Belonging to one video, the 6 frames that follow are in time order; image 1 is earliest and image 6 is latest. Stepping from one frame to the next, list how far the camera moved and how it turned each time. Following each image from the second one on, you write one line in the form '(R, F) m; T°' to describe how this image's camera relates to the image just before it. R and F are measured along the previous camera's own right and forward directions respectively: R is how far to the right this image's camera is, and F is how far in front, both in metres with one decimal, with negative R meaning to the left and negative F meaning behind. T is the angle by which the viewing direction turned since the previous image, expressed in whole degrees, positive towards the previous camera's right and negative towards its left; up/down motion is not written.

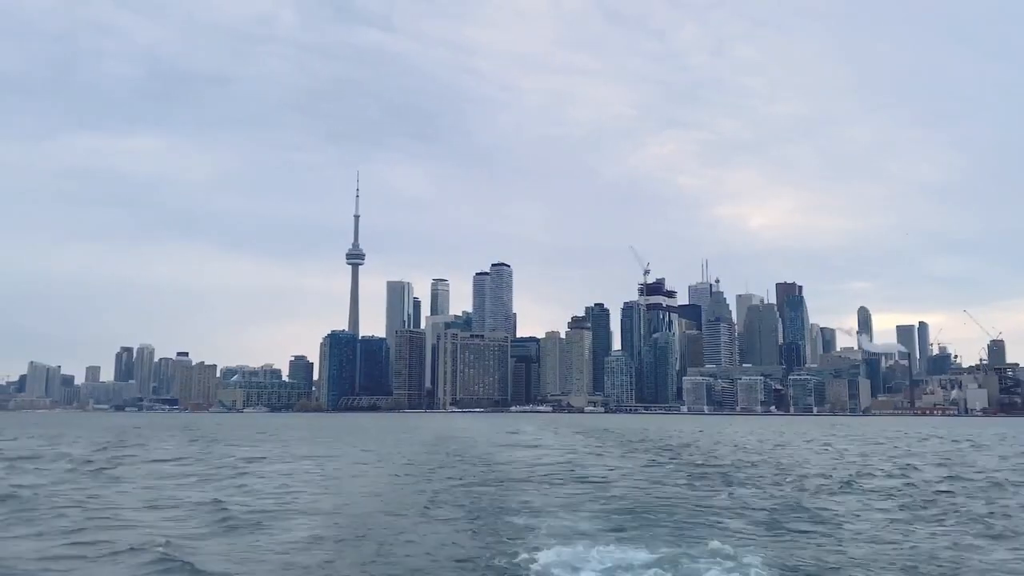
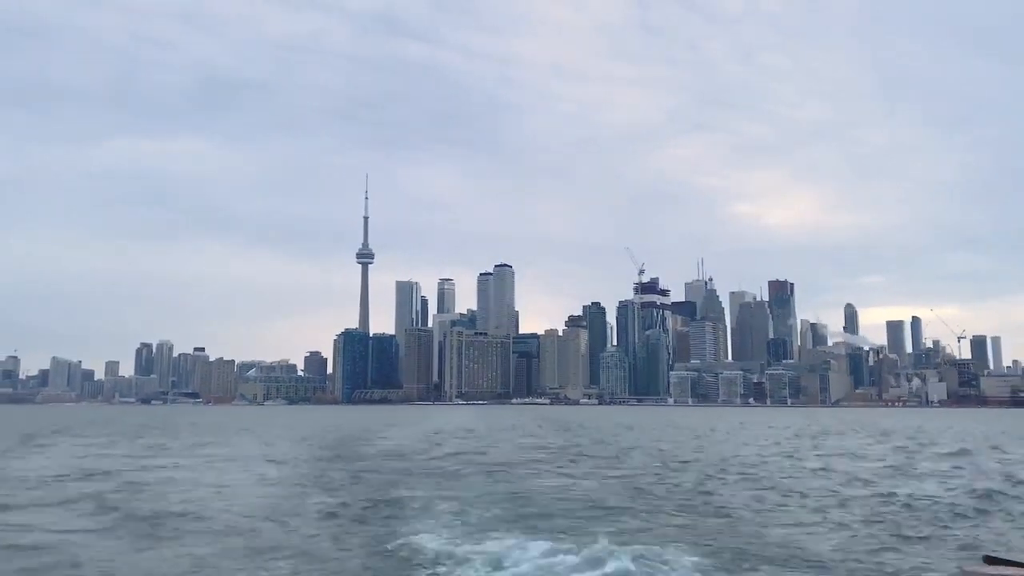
(+0.2, -3.6) m; 0°
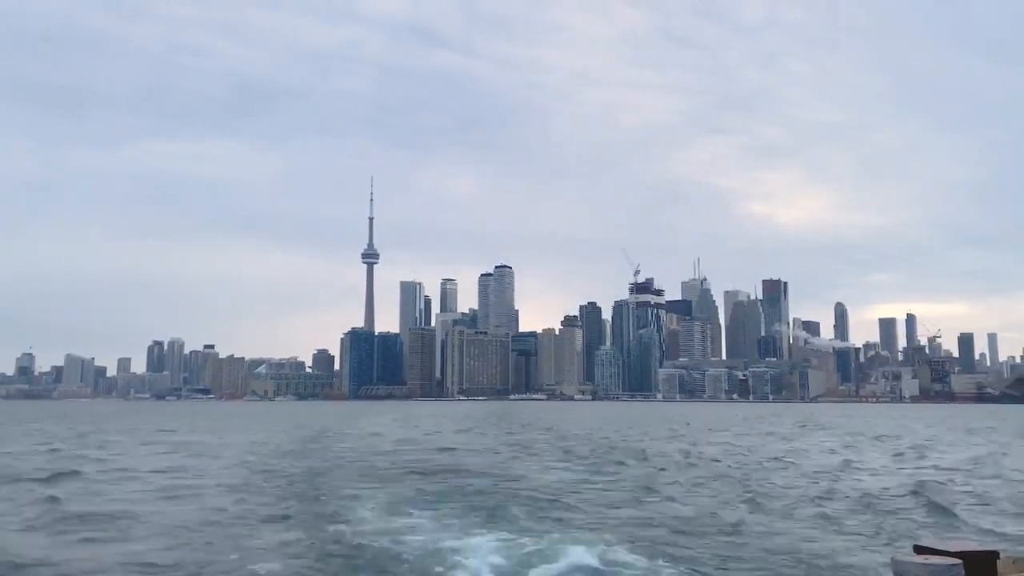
(+0.3, -2.5) m; 0°
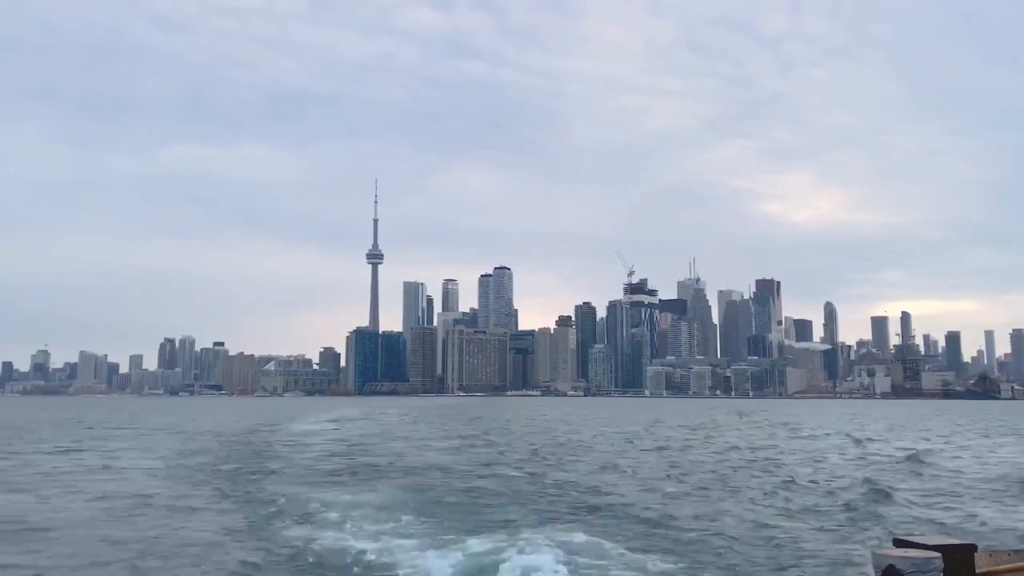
(+0.5, -2.7) m; 0°
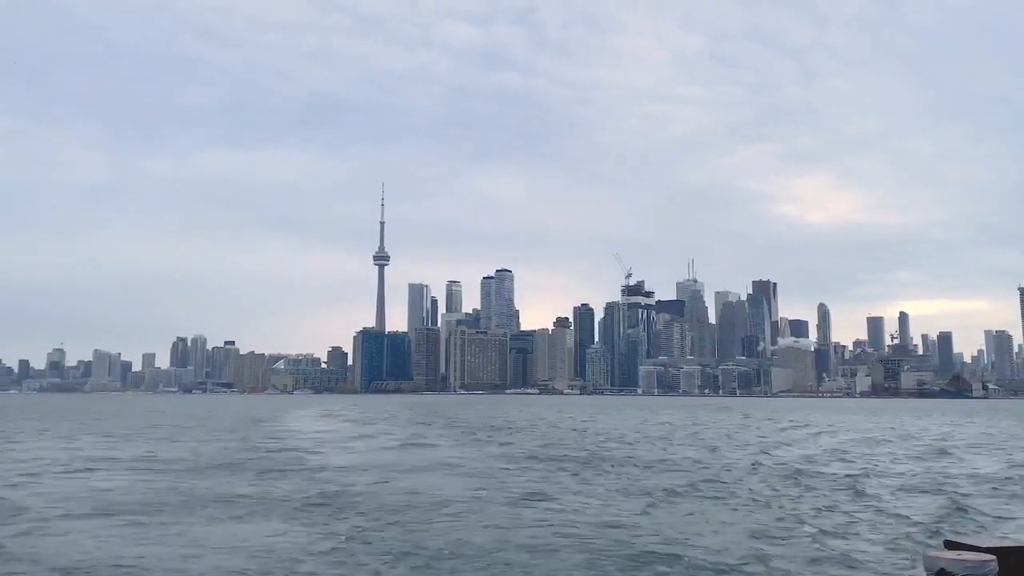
(+0.4, -2.4) m; 0°
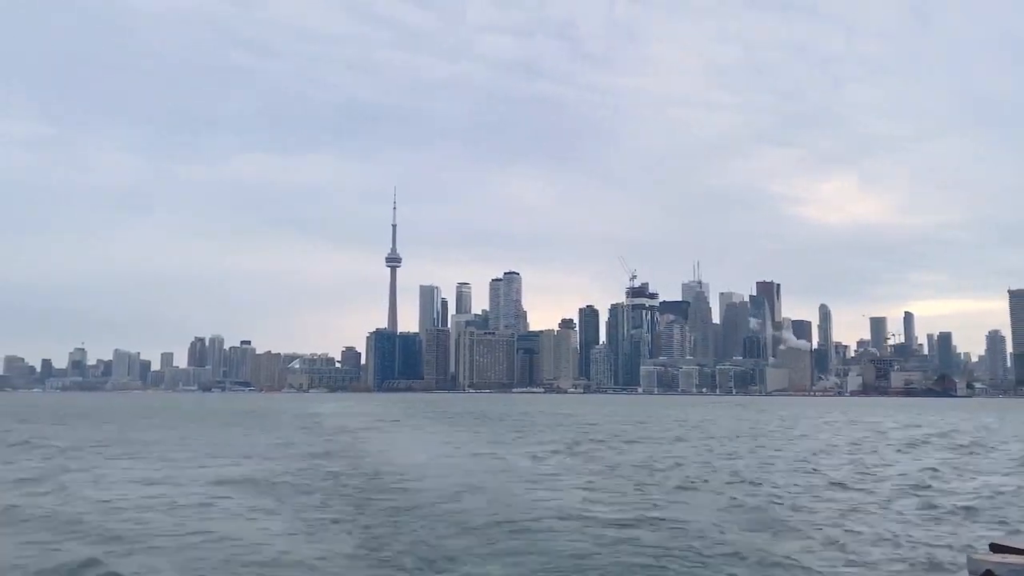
(+0.2, -2.3) m; -1°
